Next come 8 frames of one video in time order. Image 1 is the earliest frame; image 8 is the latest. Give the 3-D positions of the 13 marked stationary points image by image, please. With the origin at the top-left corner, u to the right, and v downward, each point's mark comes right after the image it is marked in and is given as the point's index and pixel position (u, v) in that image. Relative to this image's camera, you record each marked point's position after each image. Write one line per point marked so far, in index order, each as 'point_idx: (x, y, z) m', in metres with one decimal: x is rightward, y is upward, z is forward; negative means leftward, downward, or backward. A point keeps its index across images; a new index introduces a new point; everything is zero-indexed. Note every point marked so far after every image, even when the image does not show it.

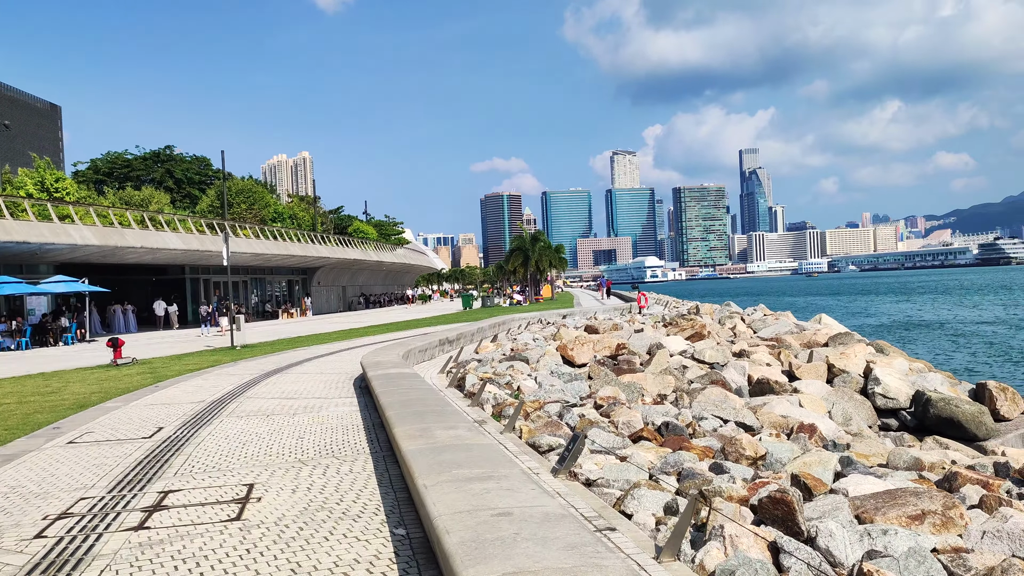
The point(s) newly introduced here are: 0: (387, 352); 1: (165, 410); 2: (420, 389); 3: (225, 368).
0: (-2.3, -1.2, +16.0) m
1: (-4.9, -1.7, +12.2) m
2: (-1.1, -1.2, +10.3) m
3: (-6.3, -1.8, +18.9) m
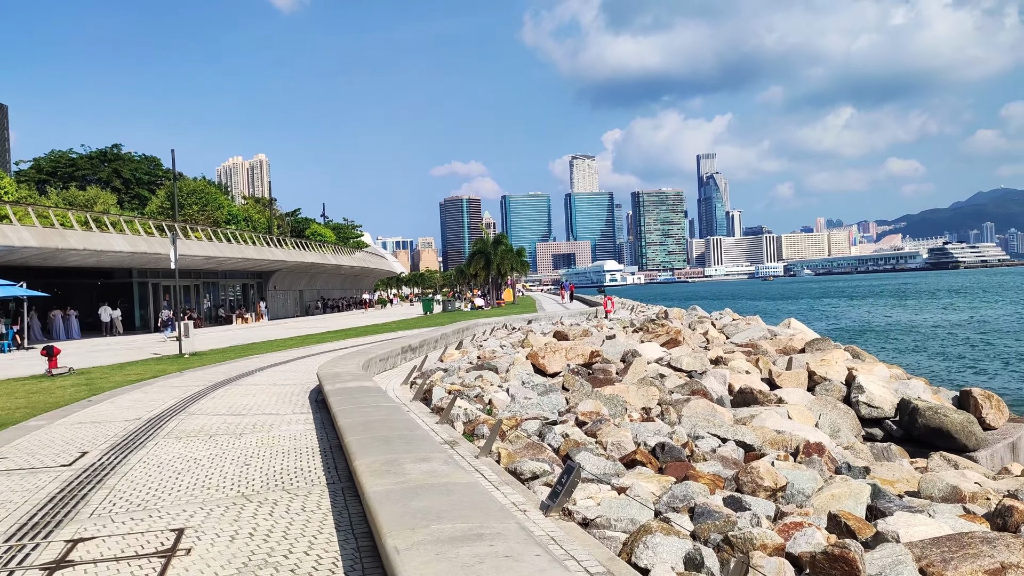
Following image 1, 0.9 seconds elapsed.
0: (-2.9, -1.3, +14.8) m
1: (-5.3, -1.8, +10.8) m
2: (-1.4, -1.2, +9.1) m
3: (-6.9, -1.9, +17.5) m
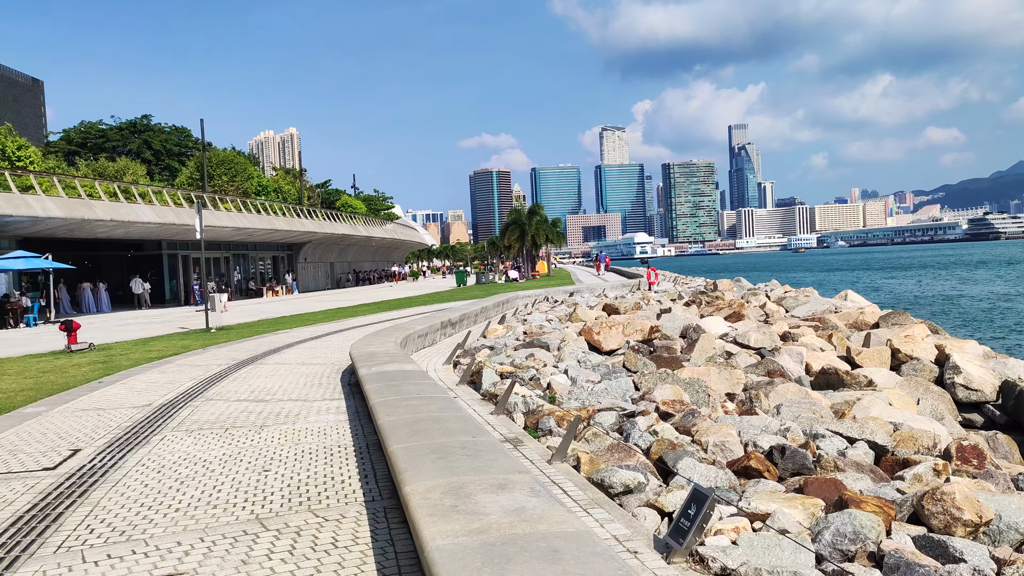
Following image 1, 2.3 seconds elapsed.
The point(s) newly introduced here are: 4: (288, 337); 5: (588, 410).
0: (-2.0, -0.8, +13.2) m
1: (-4.6, -1.4, +9.4) m
2: (-0.7, -0.9, +7.5) m
3: (-6.0, -1.3, +16.1) m
4: (-5.0, -1.1, +19.1) m
5: (+0.8, -1.2, +8.6) m
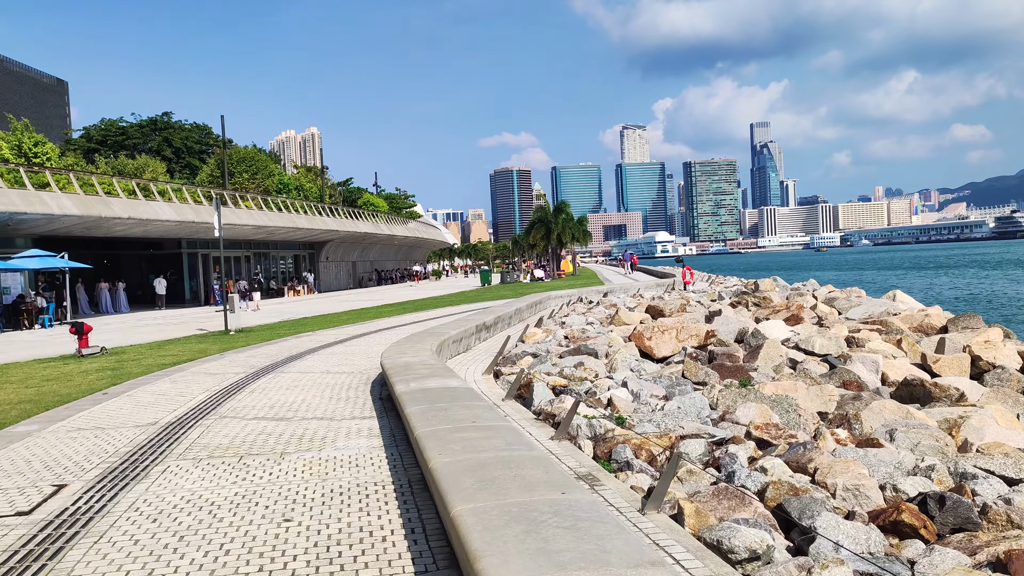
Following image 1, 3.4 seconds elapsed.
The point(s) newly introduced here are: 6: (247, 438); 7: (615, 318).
0: (-1.4, -0.8, +11.9) m
1: (-4.0, -1.5, +8.1) m
2: (-0.2, -0.9, +6.2) m
3: (-5.3, -1.3, +14.9) m
4: (-4.1, -1.1, +17.8) m
5: (+1.3, -1.2, +7.2) m
6: (-2.5, -1.4, +8.1) m
7: (+2.2, -0.7, +18.7) m
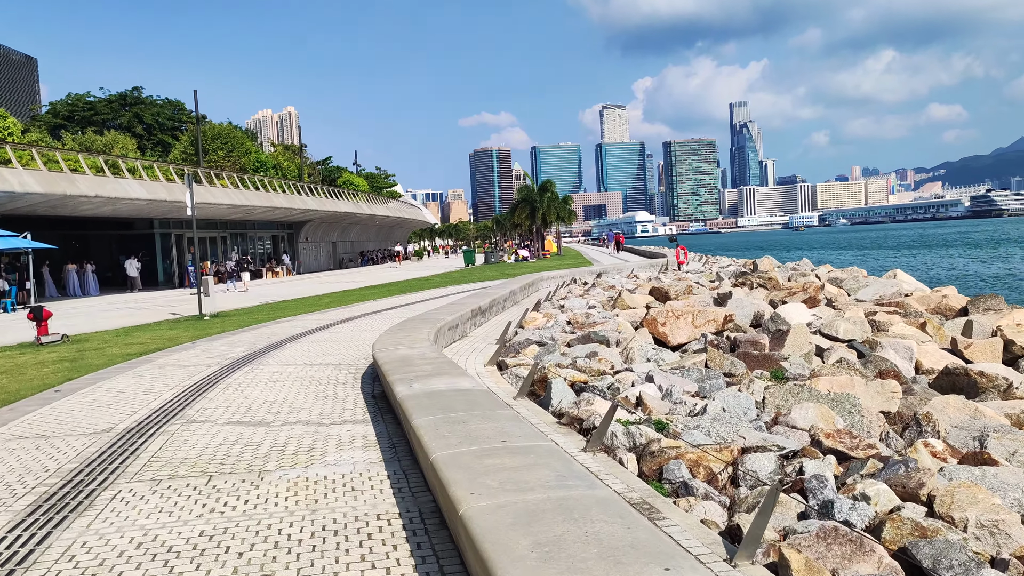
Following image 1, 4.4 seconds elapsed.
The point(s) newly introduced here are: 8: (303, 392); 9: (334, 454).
0: (-1.3, -0.6, +10.6) m
1: (-3.8, -1.3, +6.8) m
2: (0.0, -0.8, +4.9) m
3: (-5.2, -1.0, +13.6) m
4: (-4.2, -0.7, +16.5) m
5: (+1.5, -1.1, +6.0) m
6: (-2.3, -1.3, +6.8) m
7: (+2.2, -0.3, +17.5) m
8: (-2.3, -1.1, +9.4) m
9: (-1.4, -1.3, +6.6) m
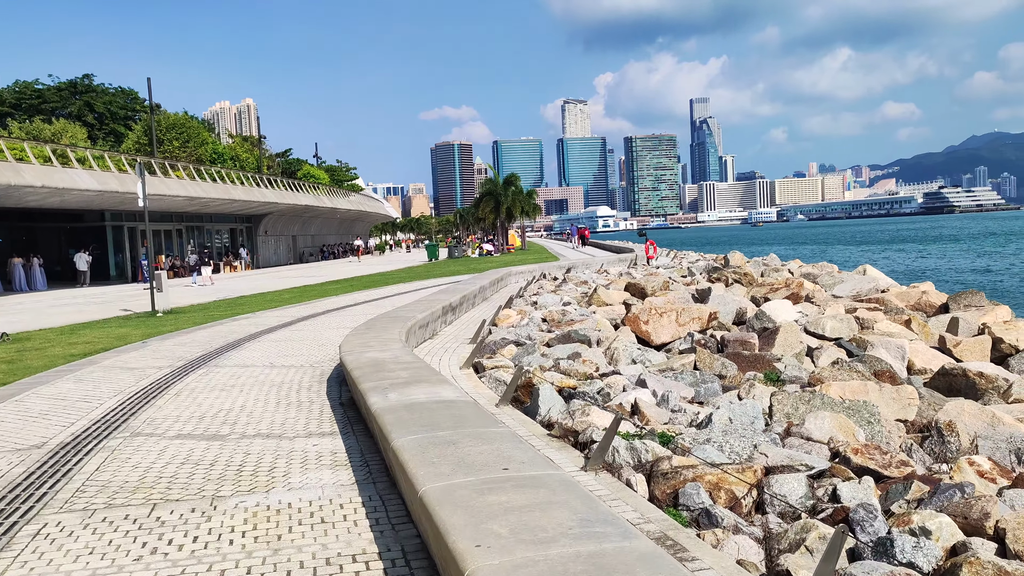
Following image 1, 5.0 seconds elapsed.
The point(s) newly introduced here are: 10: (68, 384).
0: (-1.5, -0.5, +9.8) m
1: (-3.9, -1.3, +5.9) m
2: (0.0, -0.8, +4.2) m
3: (-5.6, -1.0, +12.6) m
4: (-4.7, -0.7, +15.5) m
5: (+1.5, -1.1, +5.3) m
6: (-2.4, -1.3, +5.9) m
7: (+1.6, -0.2, +16.8) m
8: (-2.5, -1.1, +8.5) m
9: (-1.4, -1.2, +5.8) m
10: (-5.2, -1.1, +10.0) m
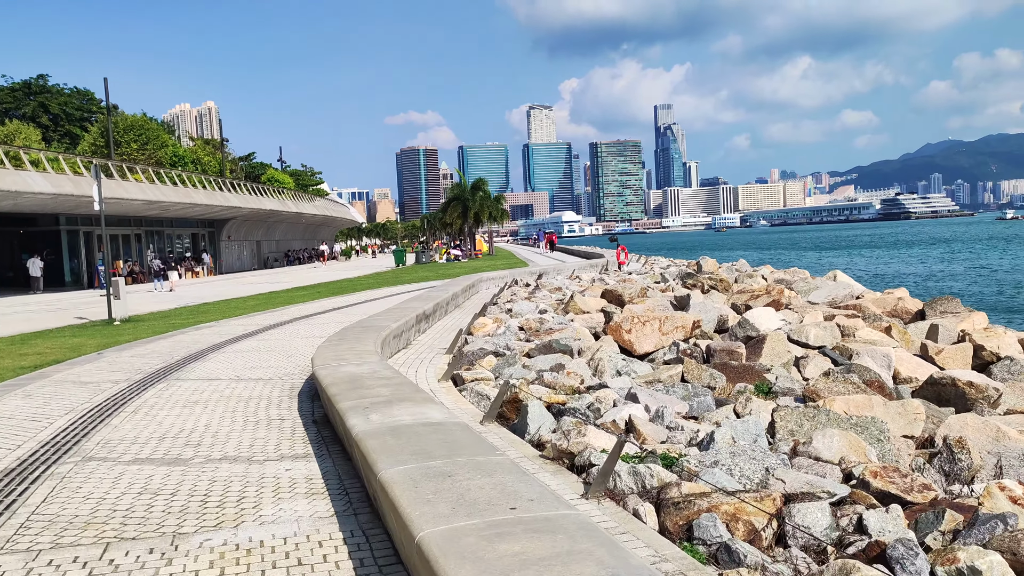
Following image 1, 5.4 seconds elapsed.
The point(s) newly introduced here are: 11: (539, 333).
0: (-1.7, -0.6, +9.3) m
1: (-3.9, -1.4, +5.2) m
2: (0.0, -0.9, +3.7) m
3: (-5.9, -1.1, +11.9) m
4: (-5.1, -0.8, +14.9) m
5: (+1.4, -1.2, +4.9) m
6: (-2.5, -1.4, +5.4) m
7: (+1.1, -0.3, +16.4) m
8: (-2.6, -1.2, +8.0) m
9: (-1.5, -1.3, +5.2) m
10: (-5.4, -1.2, +9.3) m
11: (+0.4, -0.7, +13.1) m
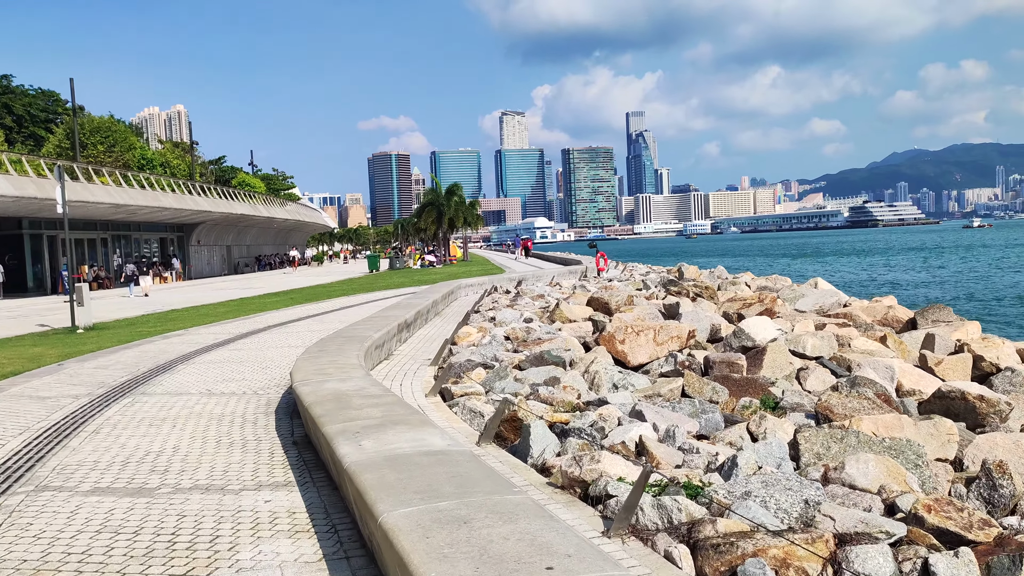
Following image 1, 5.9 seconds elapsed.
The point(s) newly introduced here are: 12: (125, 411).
0: (-1.8, -0.7, +8.6) m
1: (-3.9, -1.5, +4.5) m
2: (+0.2, -1.0, +3.1) m
3: (-6.1, -1.2, +11.1) m
4: (-5.4, -0.9, +14.1) m
5: (+1.5, -1.2, +4.4) m
6: (-2.4, -1.4, +4.7) m
7: (+0.8, -0.5, +15.8) m
8: (-2.7, -1.3, +7.3) m
9: (-1.4, -1.4, +4.6) m
10: (-5.5, -1.3, +8.5) m
11: (+0.2, -0.8, +12.5) m
12: (-3.9, -1.2, +8.6) m
